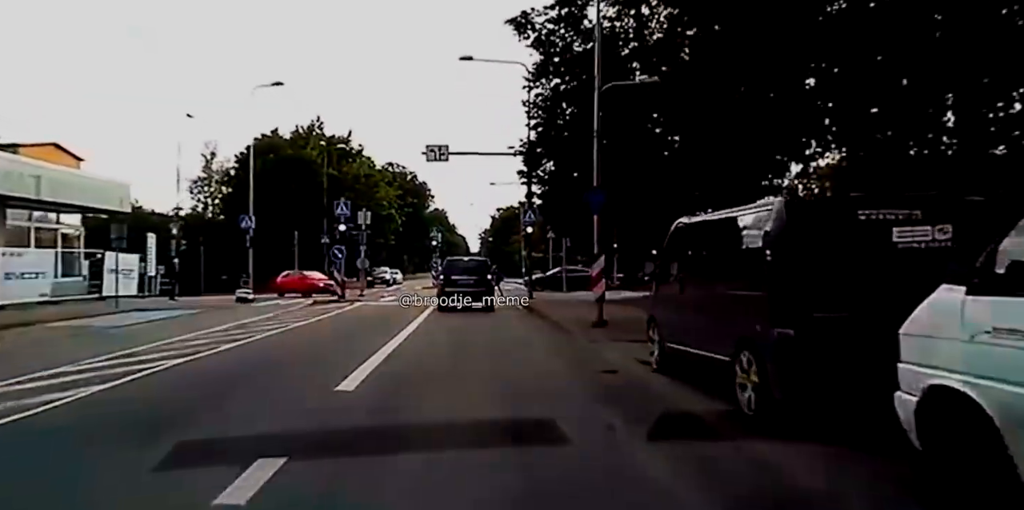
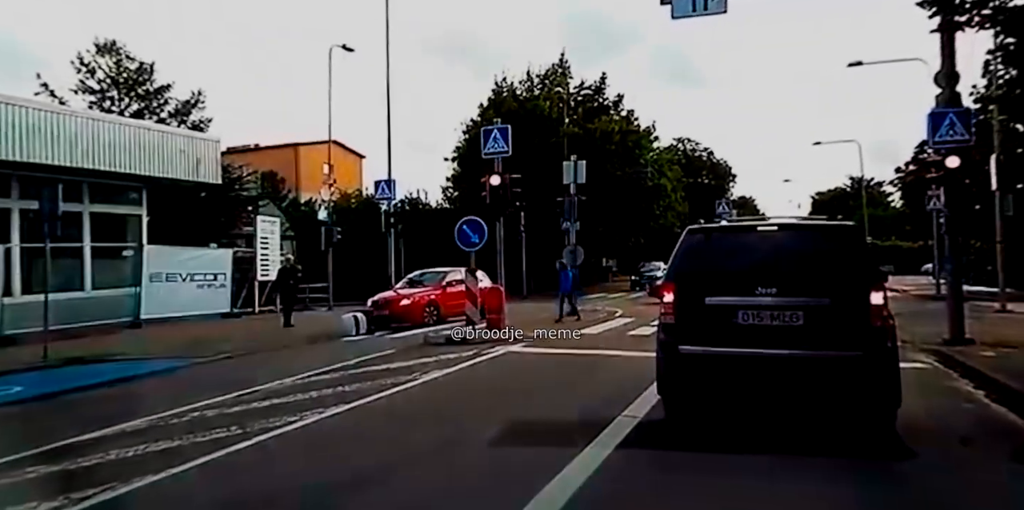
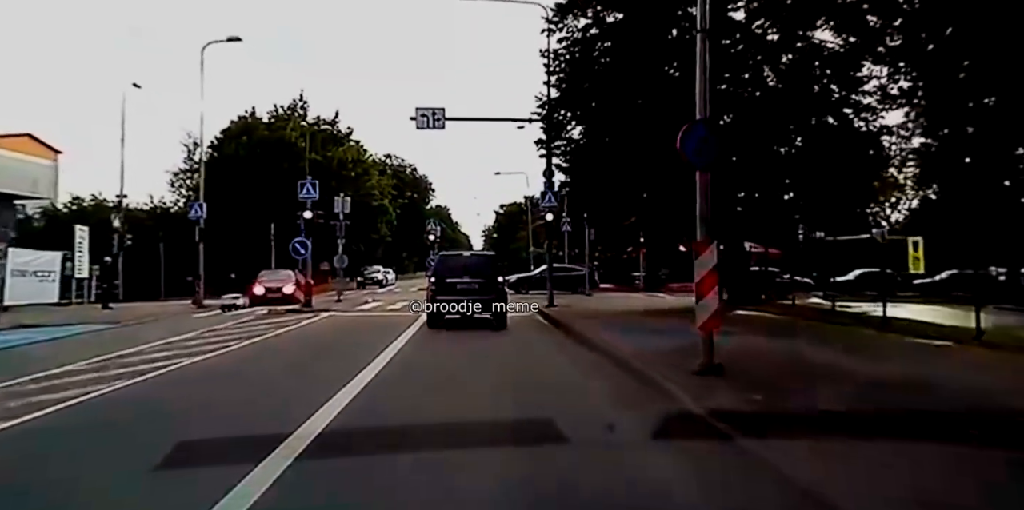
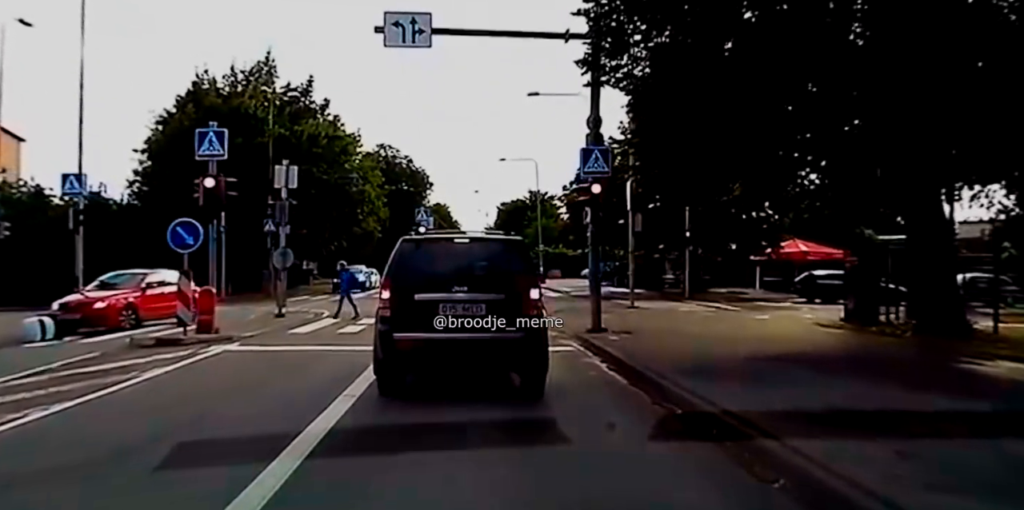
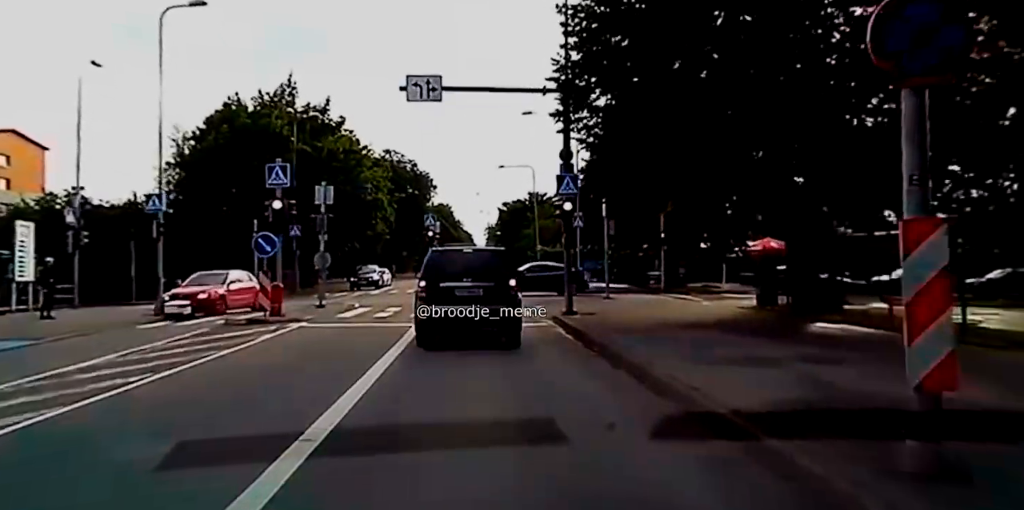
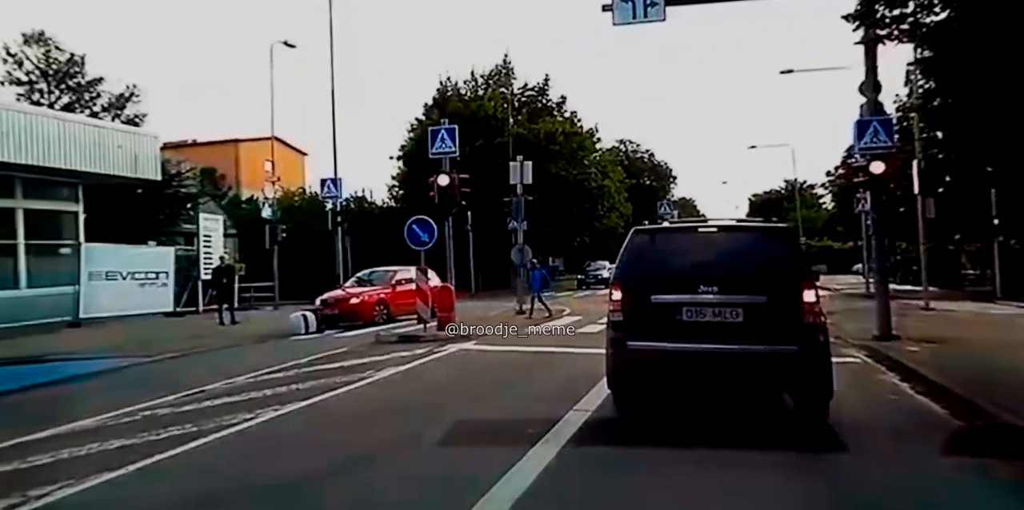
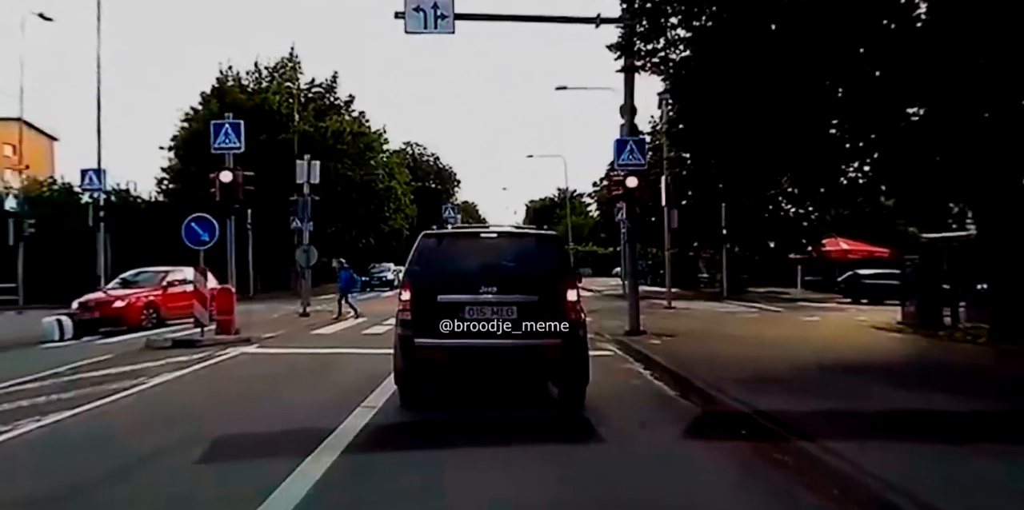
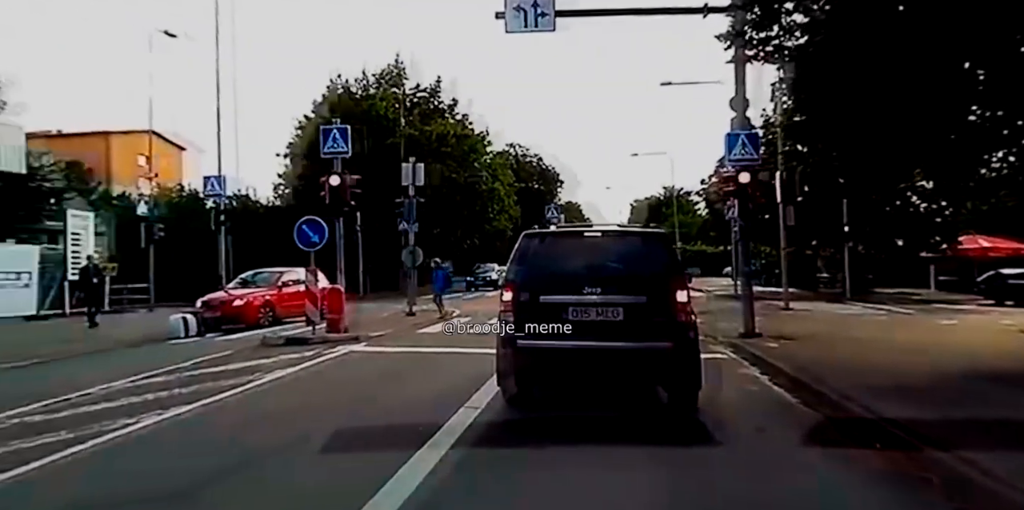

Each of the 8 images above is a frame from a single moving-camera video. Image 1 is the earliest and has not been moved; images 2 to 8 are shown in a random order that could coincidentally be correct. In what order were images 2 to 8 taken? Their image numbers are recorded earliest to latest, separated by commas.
3, 5, 4, 7, 8, 6, 2
